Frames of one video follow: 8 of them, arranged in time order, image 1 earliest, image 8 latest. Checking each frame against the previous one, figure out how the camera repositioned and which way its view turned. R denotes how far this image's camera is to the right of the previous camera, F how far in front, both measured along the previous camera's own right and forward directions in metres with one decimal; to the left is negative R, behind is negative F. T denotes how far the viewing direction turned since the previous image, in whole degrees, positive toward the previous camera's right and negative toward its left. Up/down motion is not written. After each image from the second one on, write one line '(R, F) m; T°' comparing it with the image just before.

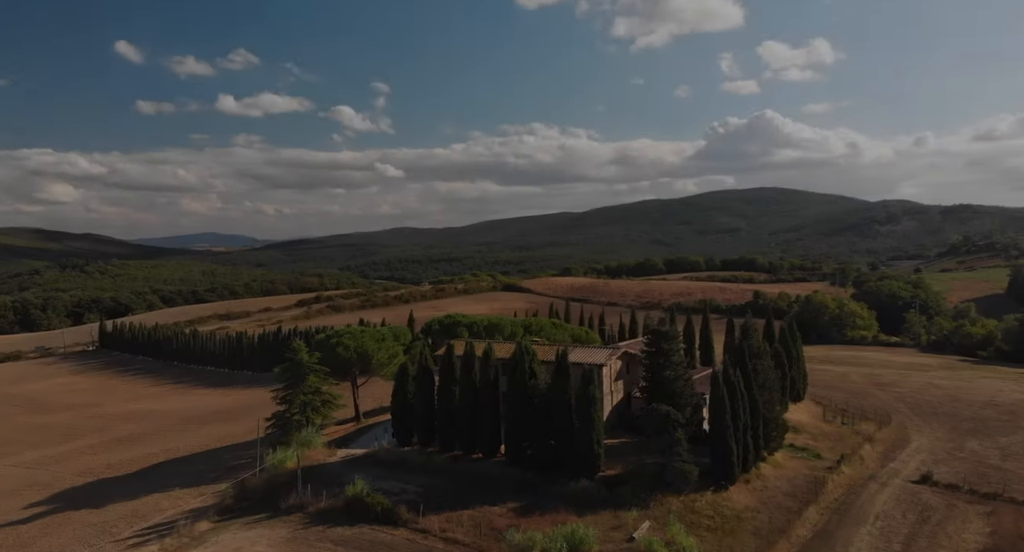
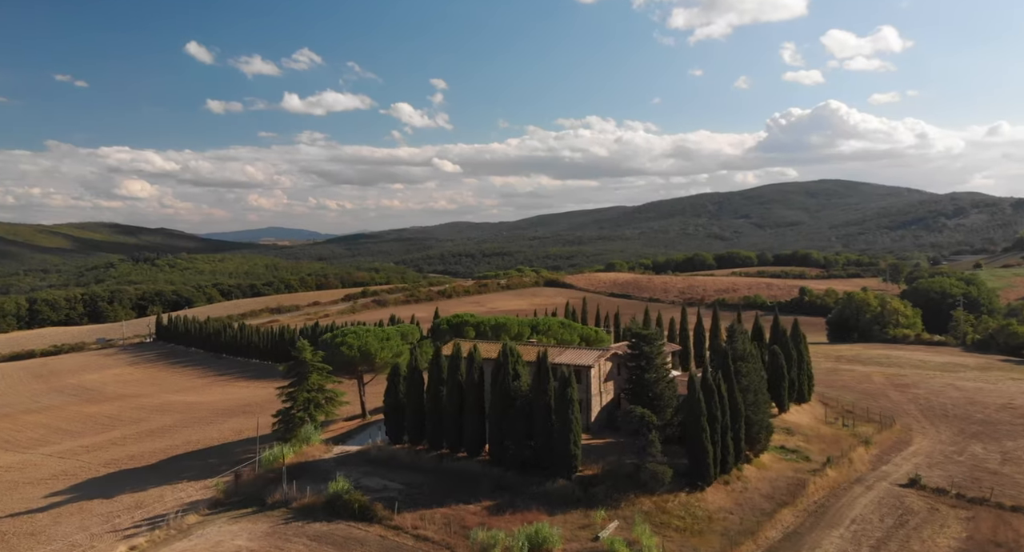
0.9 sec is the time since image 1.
(+2.2, -0.3) m; -3°
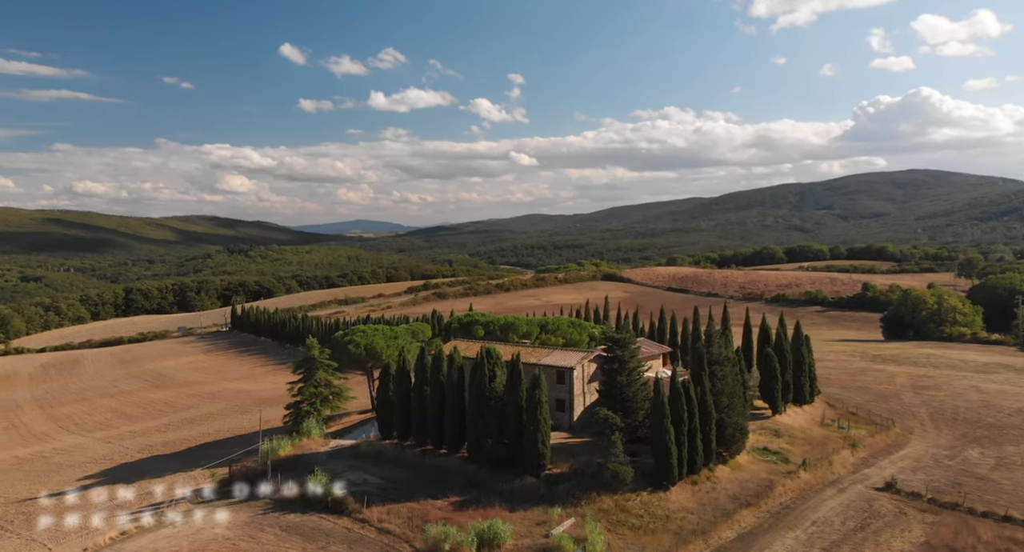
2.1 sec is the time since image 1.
(+3.0, -0.6) m; -4°
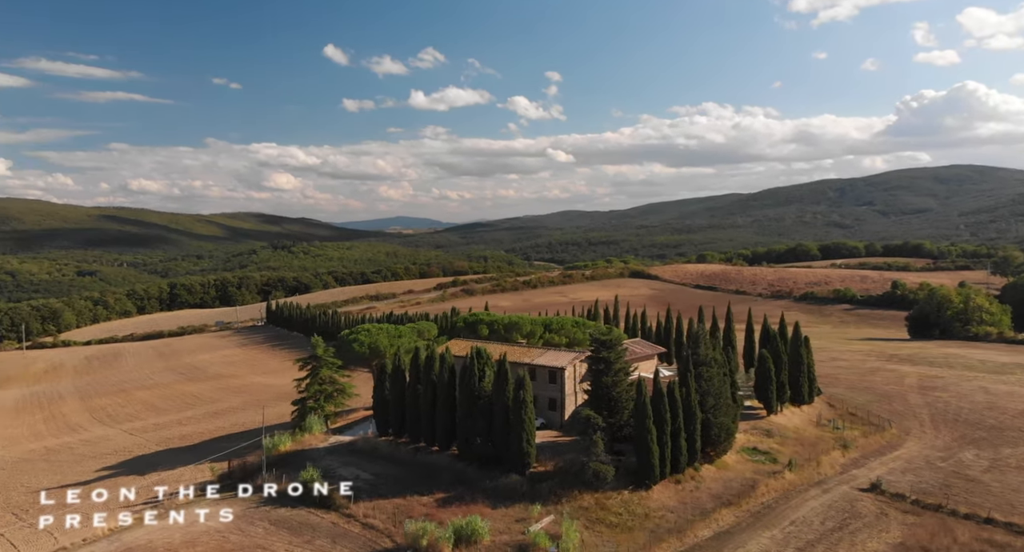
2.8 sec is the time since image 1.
(+1.4, -0.4) m; -2°
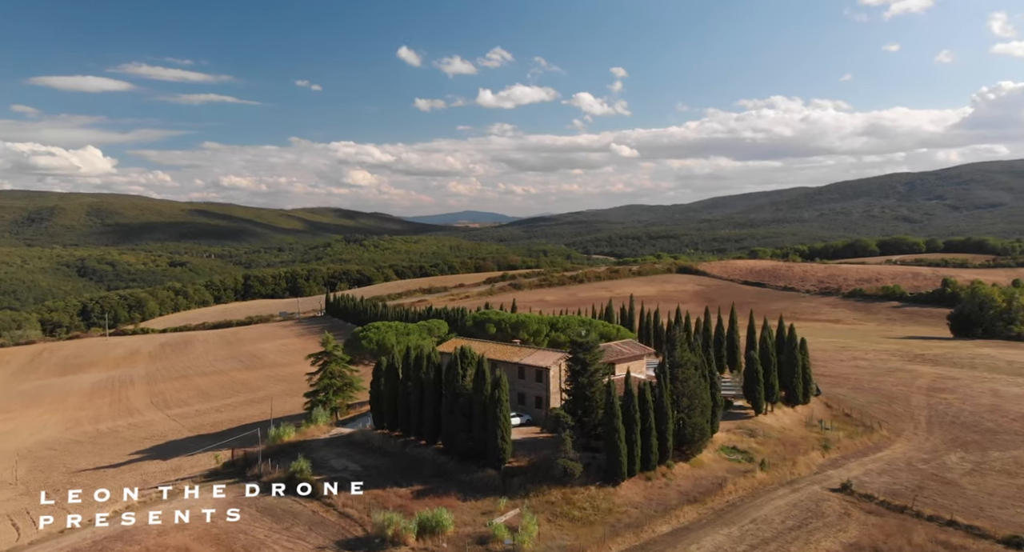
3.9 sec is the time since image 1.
(+2.4, -0.9) m; -3°
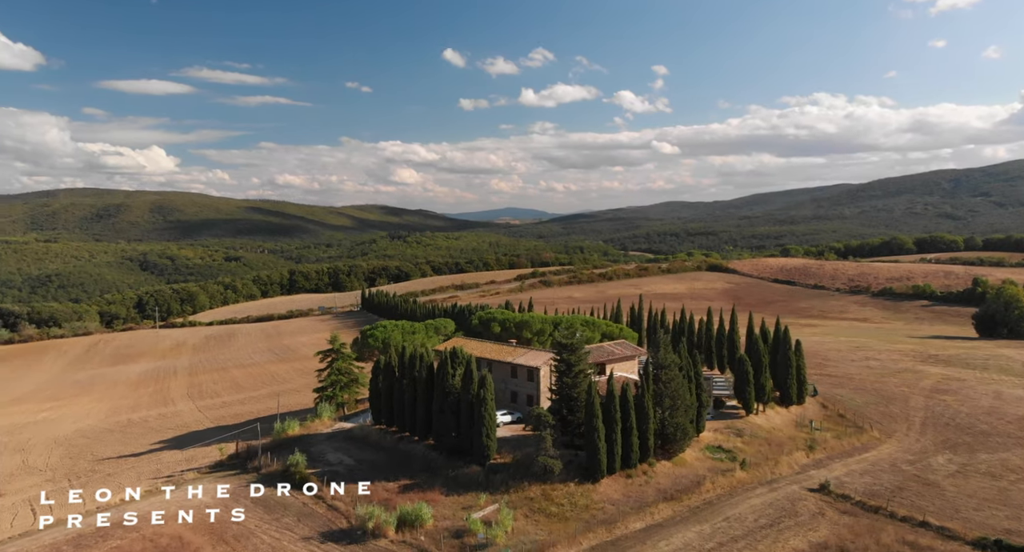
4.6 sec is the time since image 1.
(+1.5, -0.7) m; -2°
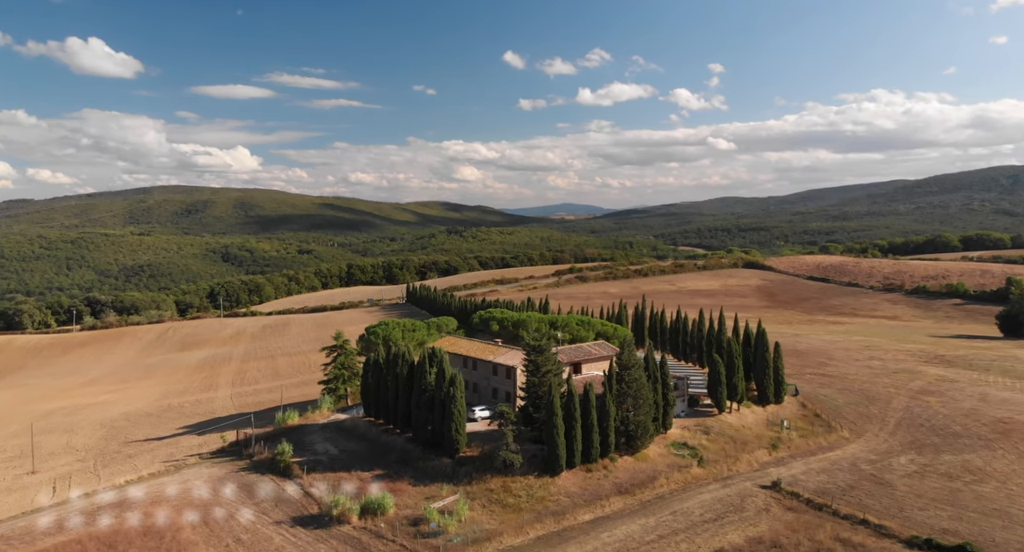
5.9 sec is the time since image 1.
(+2.5, -1.3) m; -2°
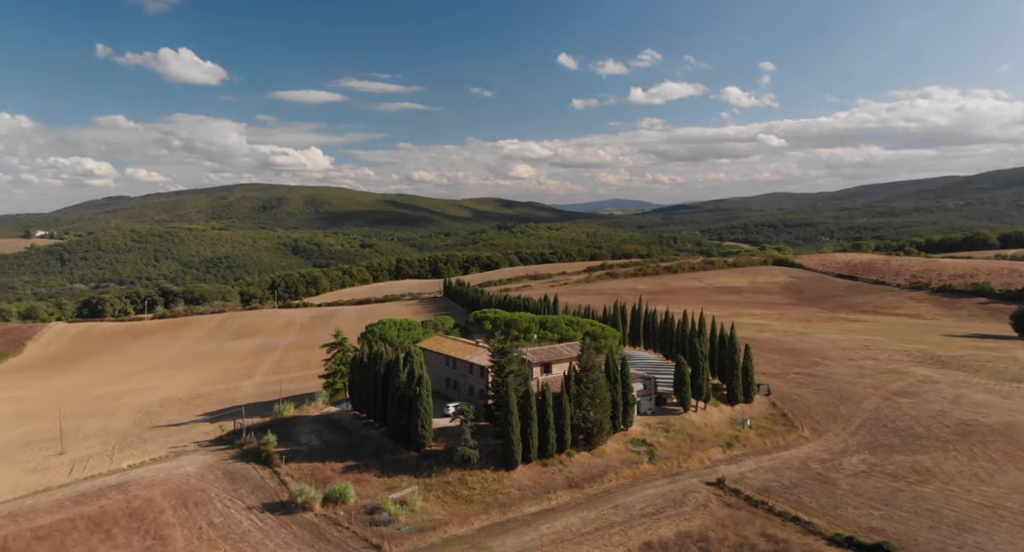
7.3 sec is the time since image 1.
(+2.7, -1.5) m; -2°
